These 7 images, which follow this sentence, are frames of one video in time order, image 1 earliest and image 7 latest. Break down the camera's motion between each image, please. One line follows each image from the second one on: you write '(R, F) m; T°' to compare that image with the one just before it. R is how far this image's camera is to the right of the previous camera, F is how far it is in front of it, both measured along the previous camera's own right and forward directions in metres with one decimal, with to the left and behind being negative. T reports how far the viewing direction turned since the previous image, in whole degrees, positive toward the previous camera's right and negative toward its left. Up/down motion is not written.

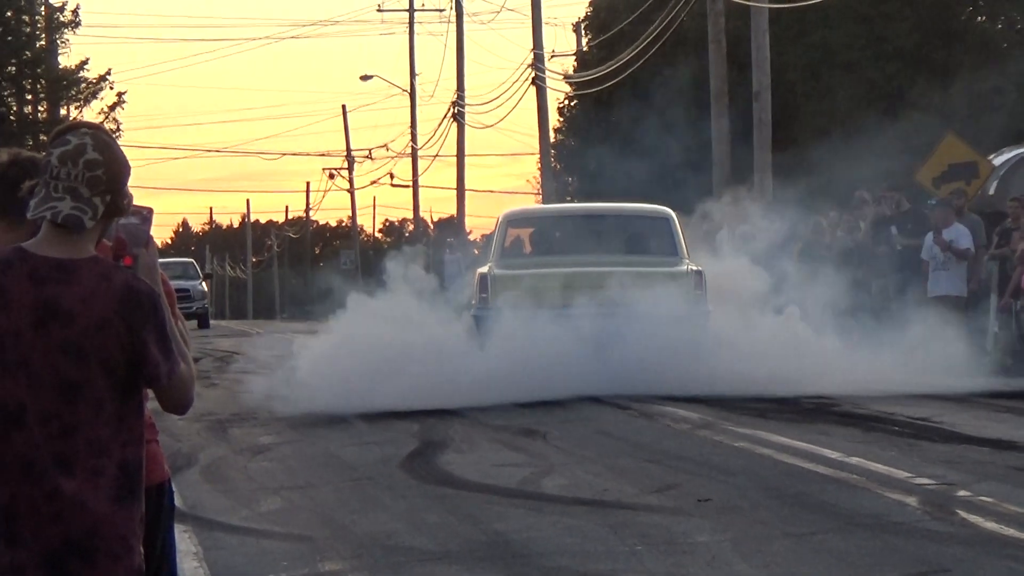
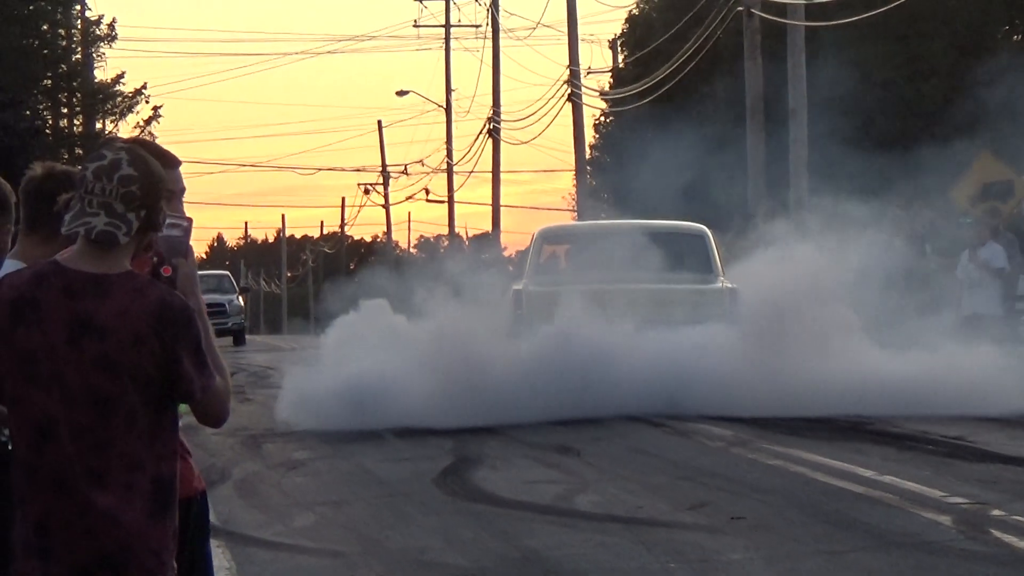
(0.0, 0.0) m; -1°
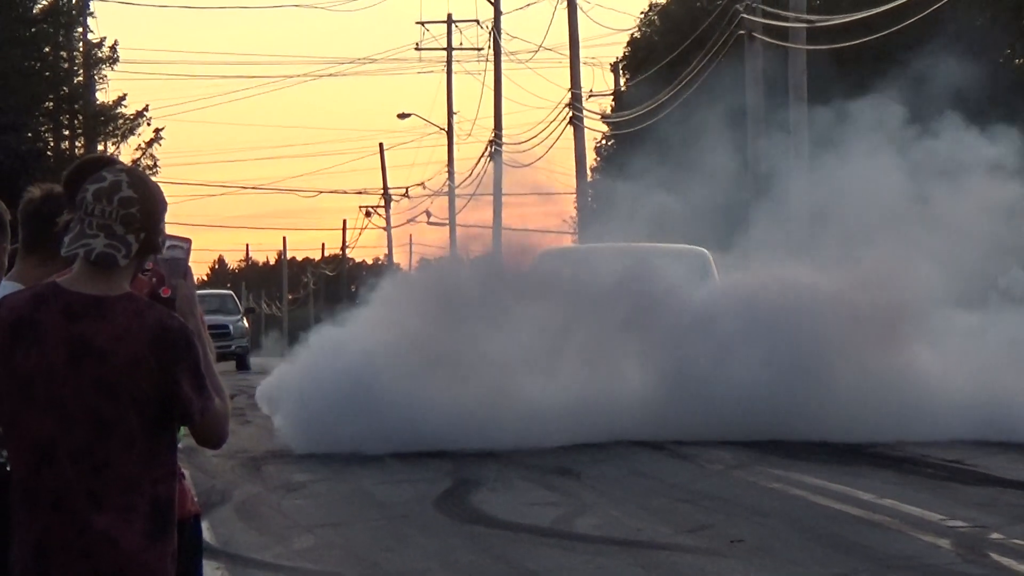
(0.0, 0.0) m; 0°
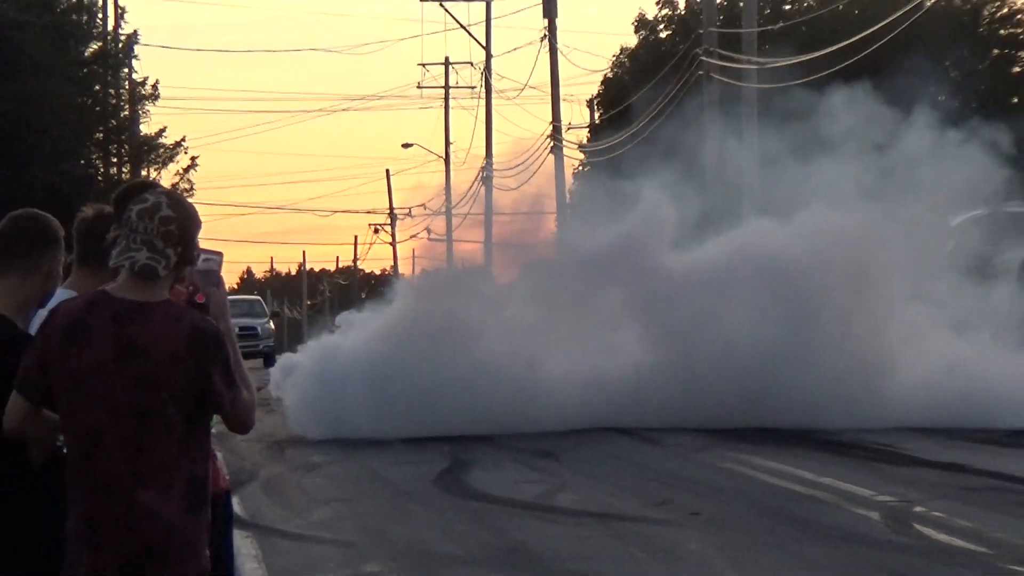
(0.0, -0.7) m; 0°
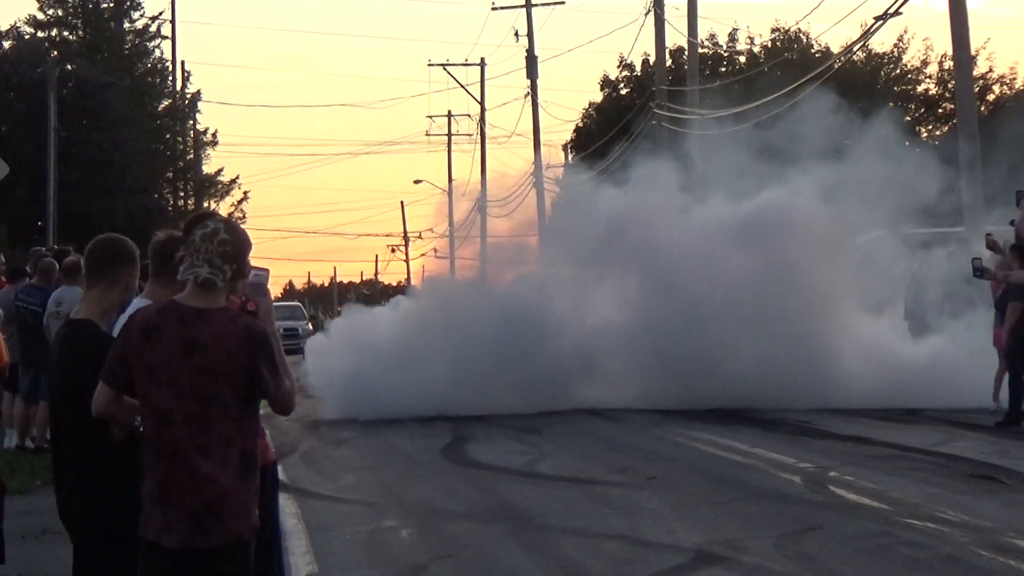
(+0.1, -1.3) m; 0°
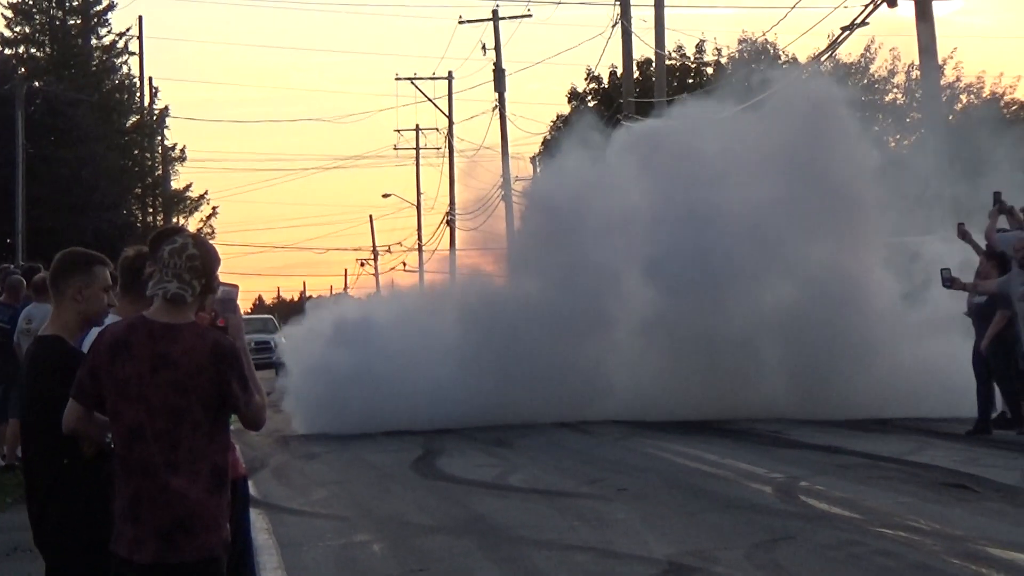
(+0.1, 0.0) m; +1°
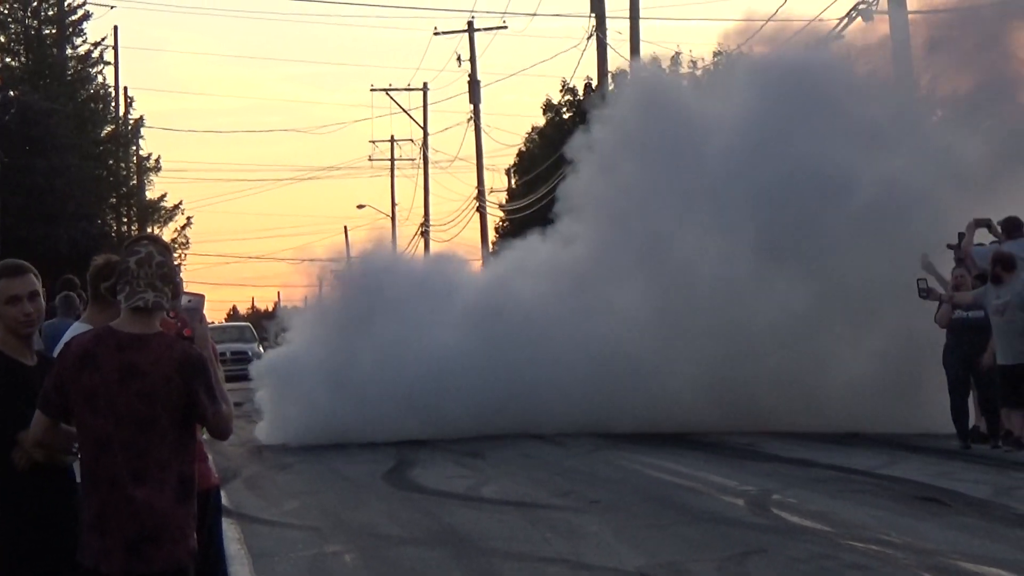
(0.0, 0.0) m; +1°
